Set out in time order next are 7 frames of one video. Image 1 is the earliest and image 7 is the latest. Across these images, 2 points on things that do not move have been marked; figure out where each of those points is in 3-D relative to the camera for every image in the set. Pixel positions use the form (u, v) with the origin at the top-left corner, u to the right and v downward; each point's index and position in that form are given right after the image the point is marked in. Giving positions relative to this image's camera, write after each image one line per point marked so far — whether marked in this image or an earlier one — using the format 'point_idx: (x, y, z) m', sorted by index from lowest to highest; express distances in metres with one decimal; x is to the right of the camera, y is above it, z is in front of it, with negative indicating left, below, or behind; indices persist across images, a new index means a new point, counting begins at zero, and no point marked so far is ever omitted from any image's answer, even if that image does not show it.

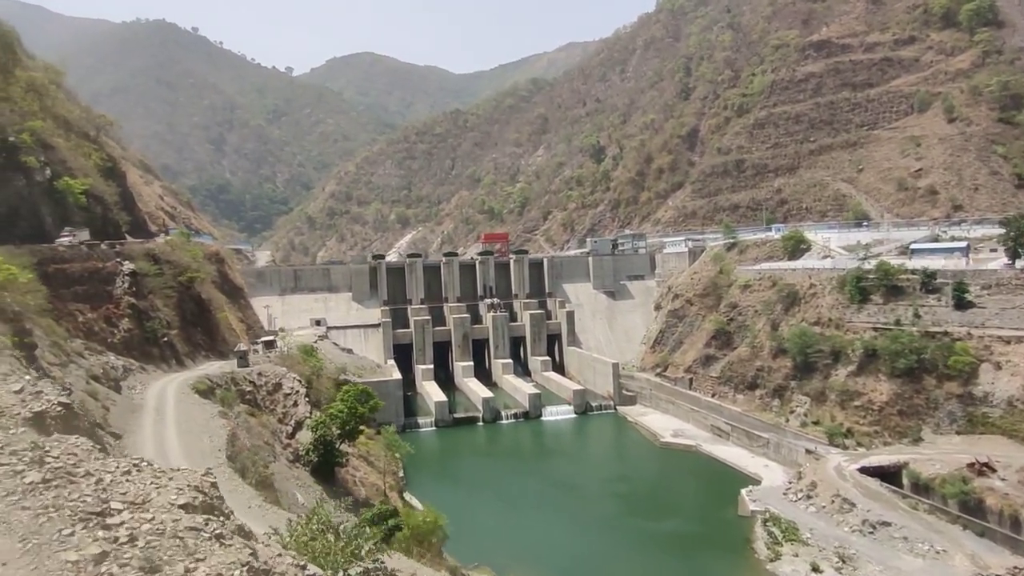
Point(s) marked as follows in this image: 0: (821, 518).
0: (+8.3, -6.1, +17.0) m
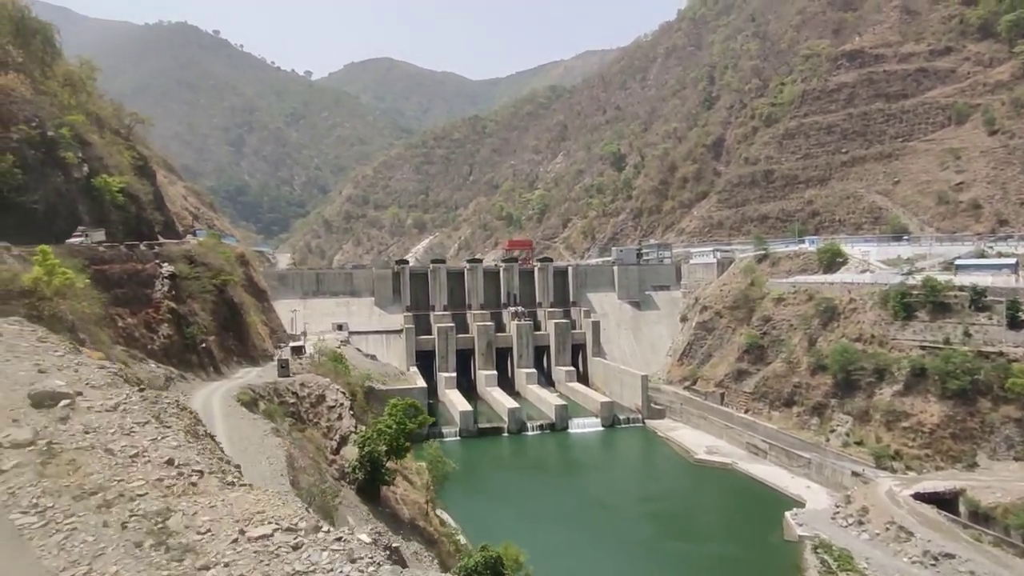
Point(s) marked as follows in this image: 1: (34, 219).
0: (+9.3, -6.6, +16.1) m
1: (-14.5, +2.4, +20.6) m
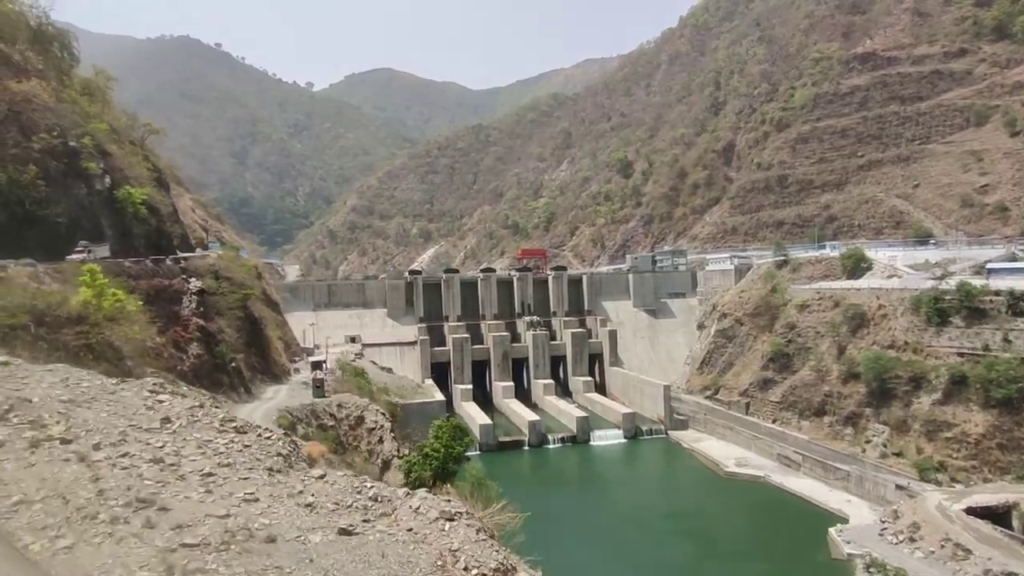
0: (+10.2, -6.7, +15.4) m
1: (-13.7, +1.9, +20.0) m
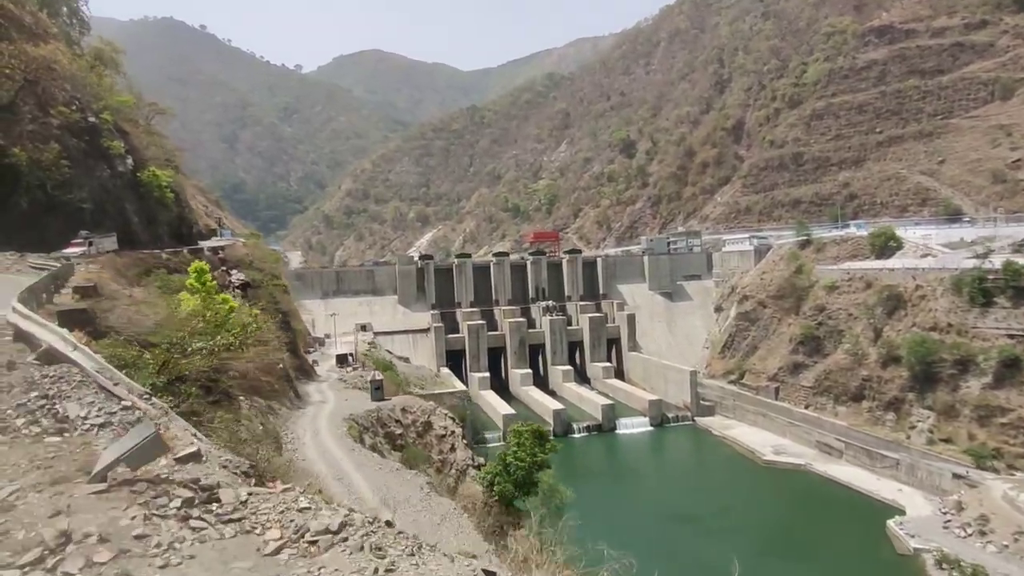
0: (+11.4, -6.3, +14.6) m
1: (-12.6, +2.1, +18.7) m
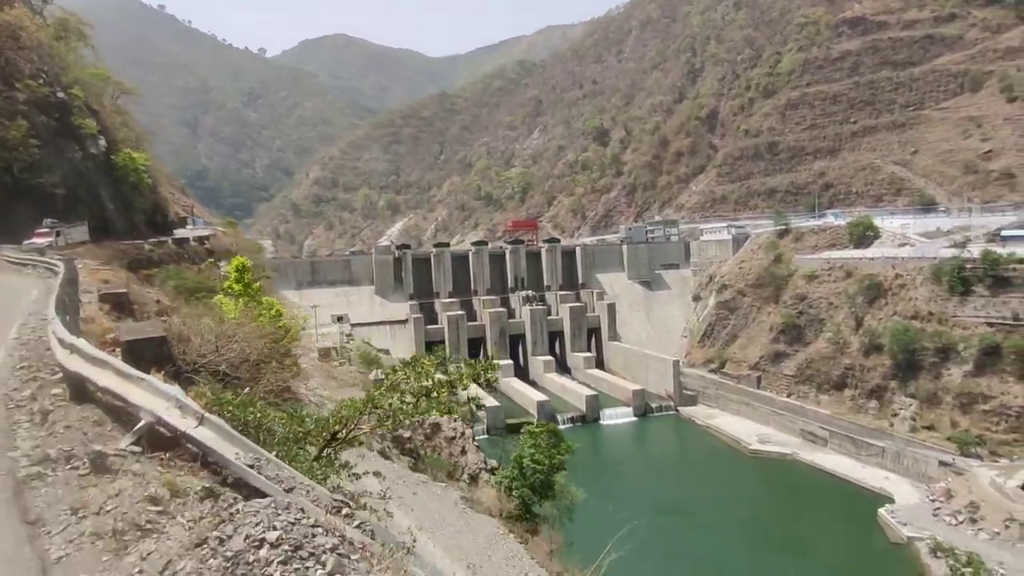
0: (+11.4, -6.0, +14.8) m
1: (-12.9, +2.4, +17.5) m
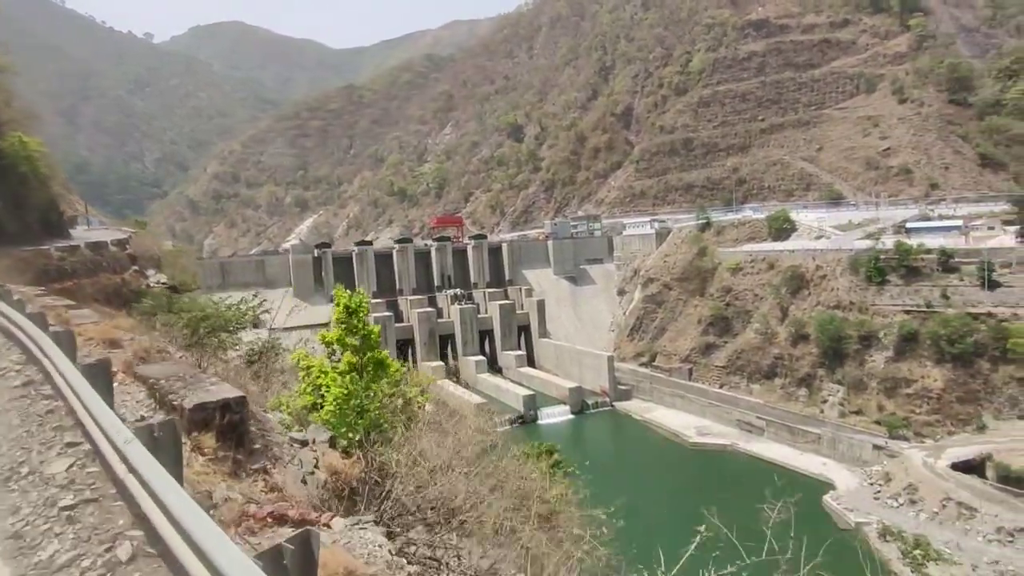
0: (+10.4, -5.8, +15.4) m
1: (-14.2, +2.1, +14.7) m
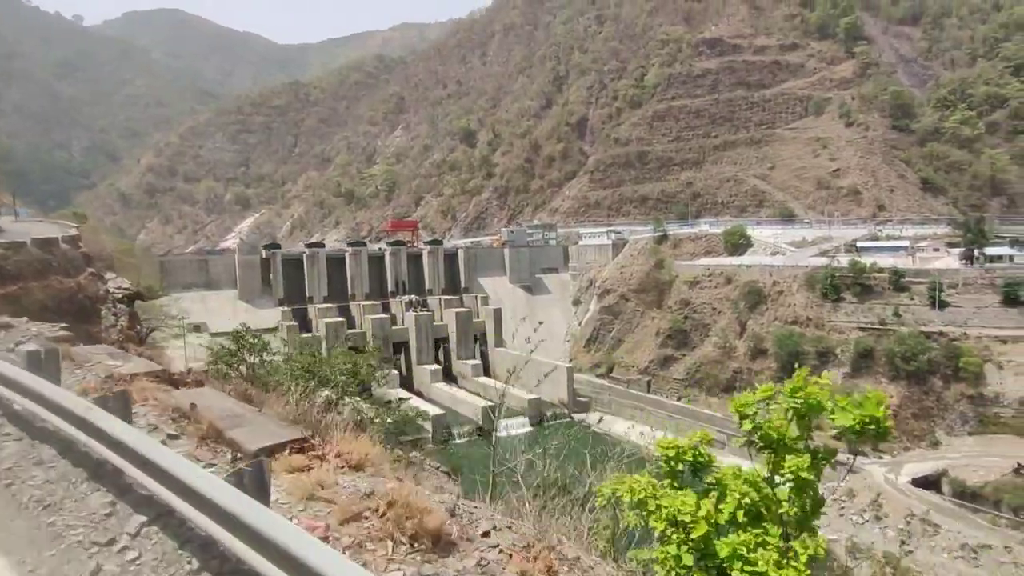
0: (+9.7, -6.3, +15.6) m
1: (-14.5, +2.2, +12.8) m
